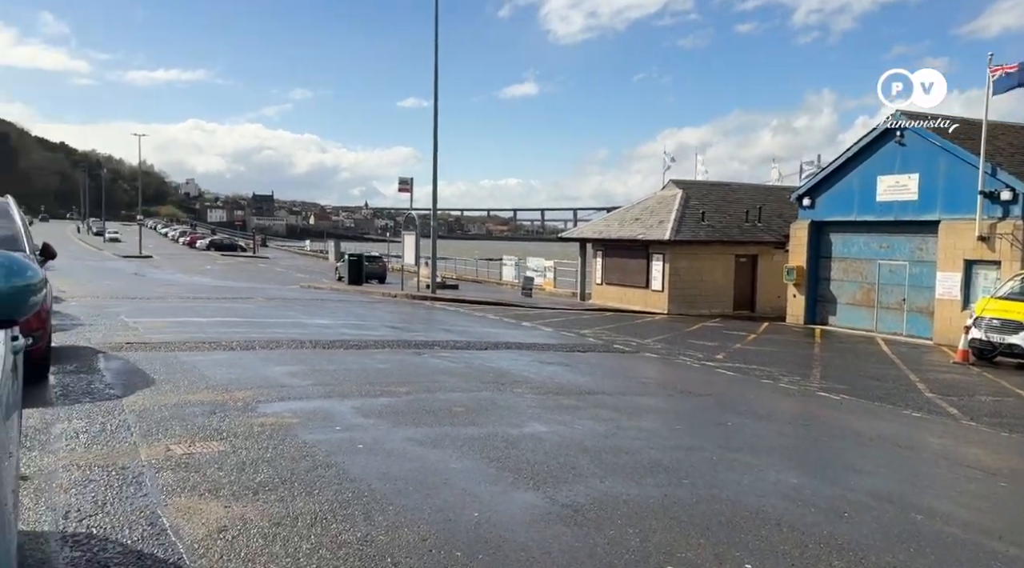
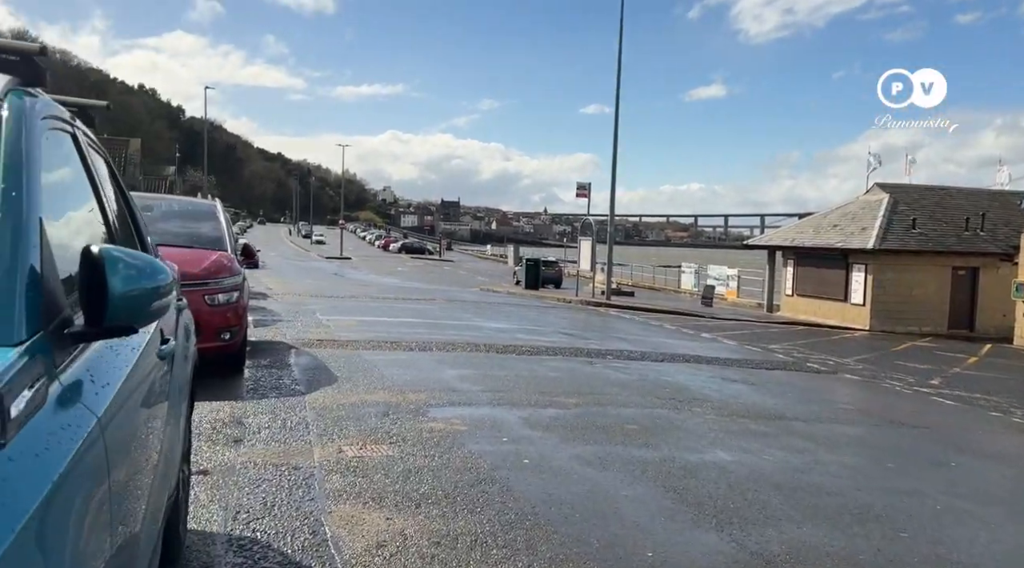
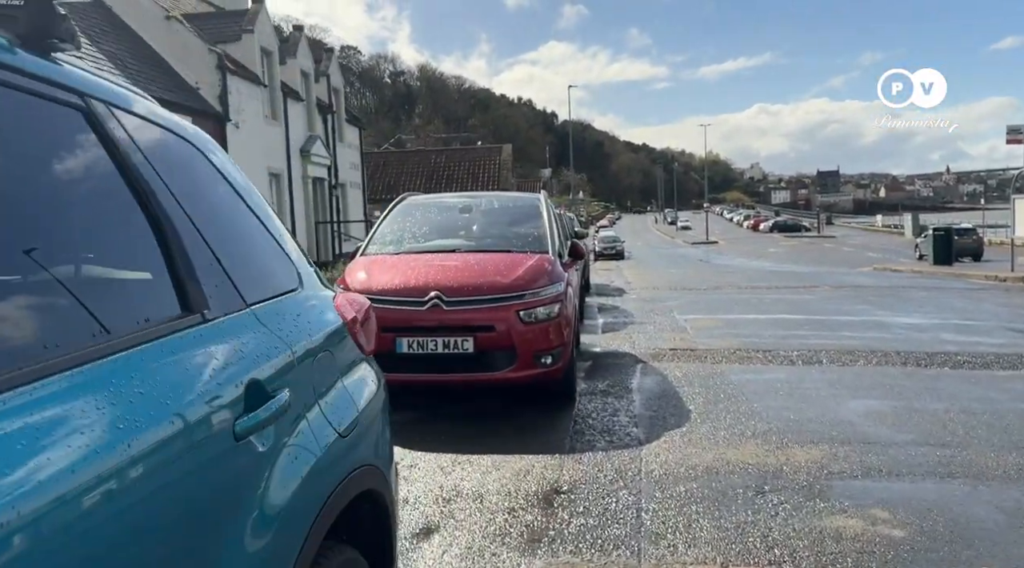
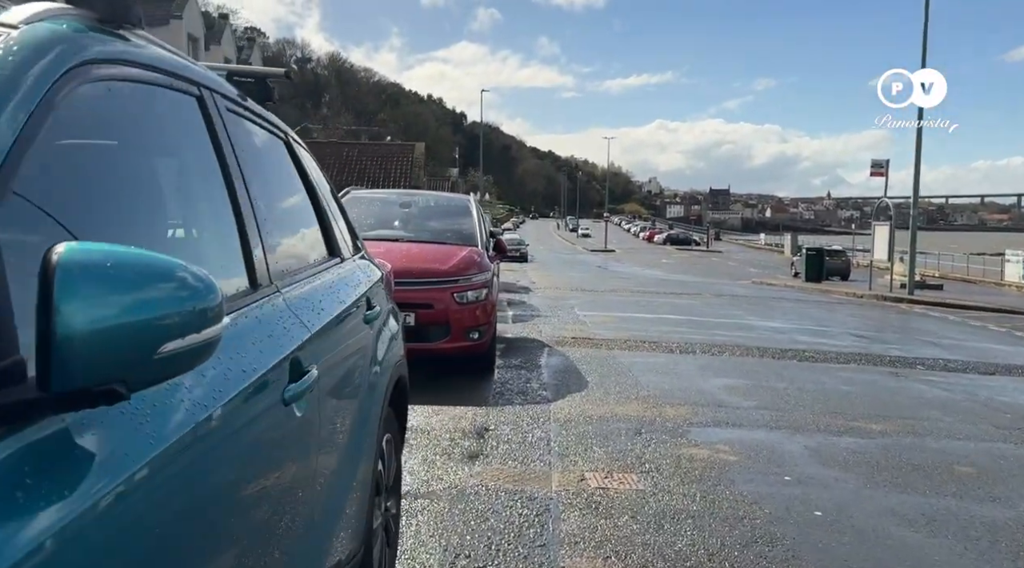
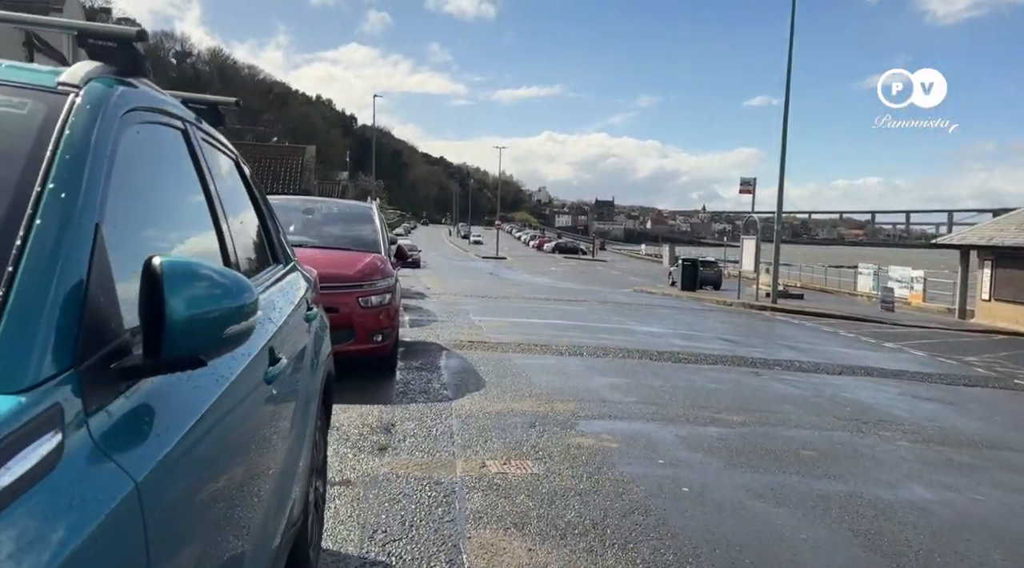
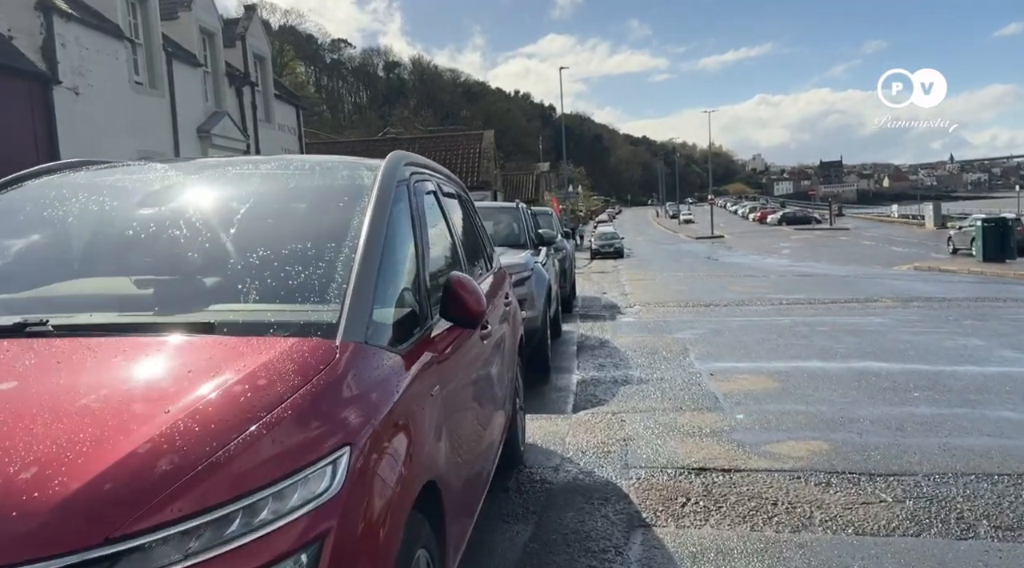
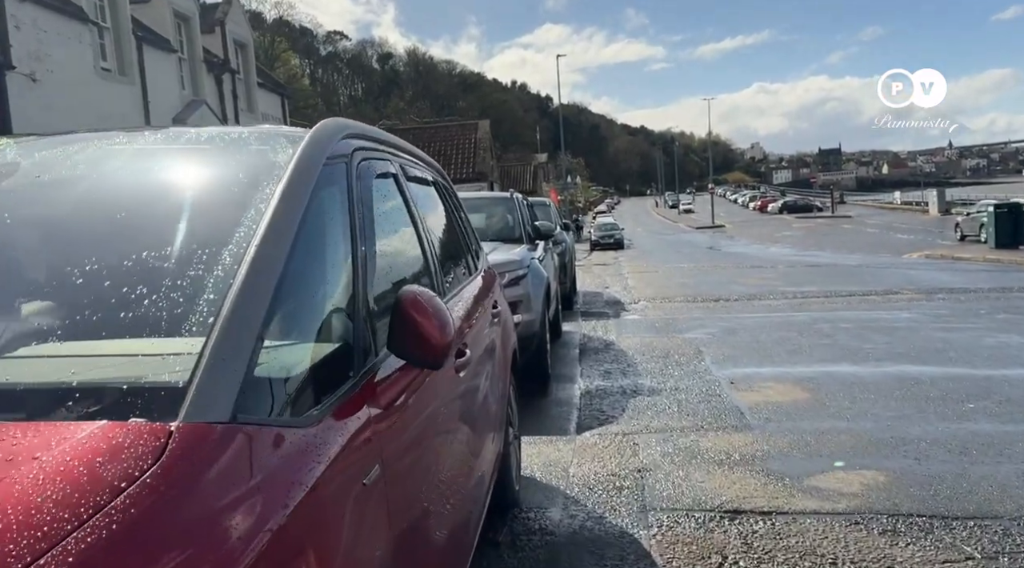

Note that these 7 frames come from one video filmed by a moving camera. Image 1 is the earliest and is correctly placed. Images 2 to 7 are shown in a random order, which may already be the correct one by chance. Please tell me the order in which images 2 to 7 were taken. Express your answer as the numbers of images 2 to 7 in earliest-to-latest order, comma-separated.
2, 5, 4, 3, 6, 7
